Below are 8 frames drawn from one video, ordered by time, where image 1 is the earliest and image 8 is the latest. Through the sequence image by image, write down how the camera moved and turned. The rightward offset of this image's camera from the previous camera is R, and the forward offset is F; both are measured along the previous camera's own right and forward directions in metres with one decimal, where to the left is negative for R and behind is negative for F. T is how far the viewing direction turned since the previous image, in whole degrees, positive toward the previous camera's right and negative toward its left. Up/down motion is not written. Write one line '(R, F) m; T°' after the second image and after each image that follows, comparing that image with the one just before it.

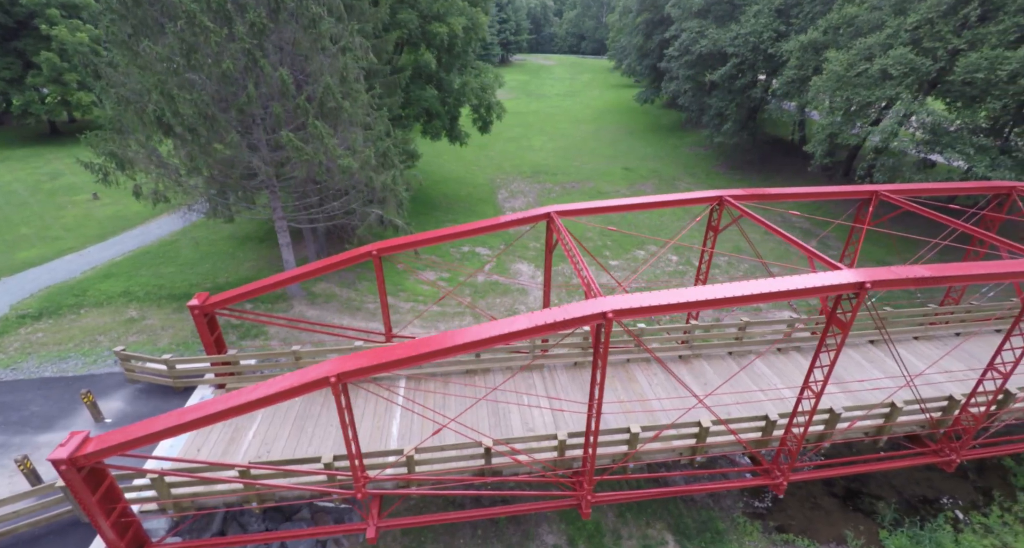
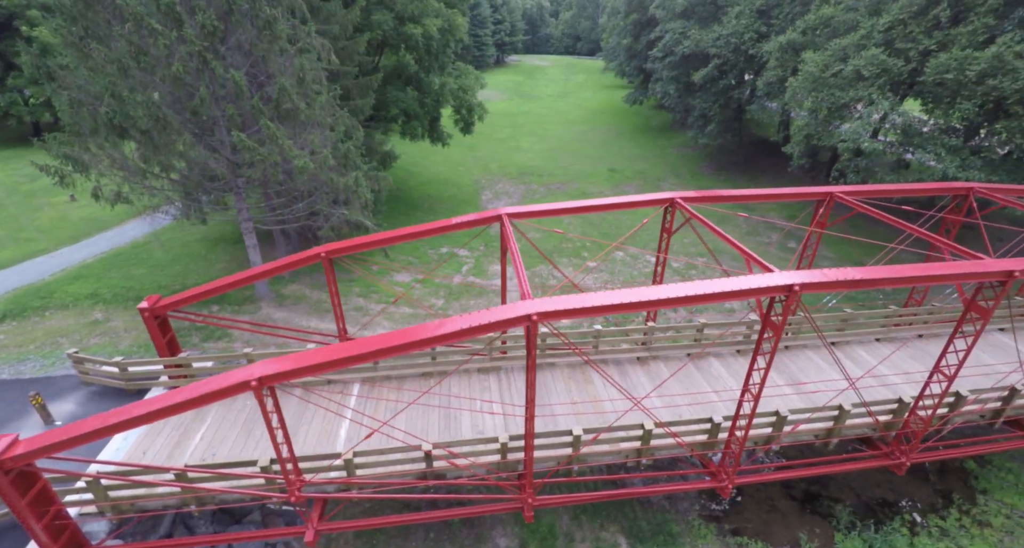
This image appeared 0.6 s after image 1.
(+1.1, 0.0) m; 0°
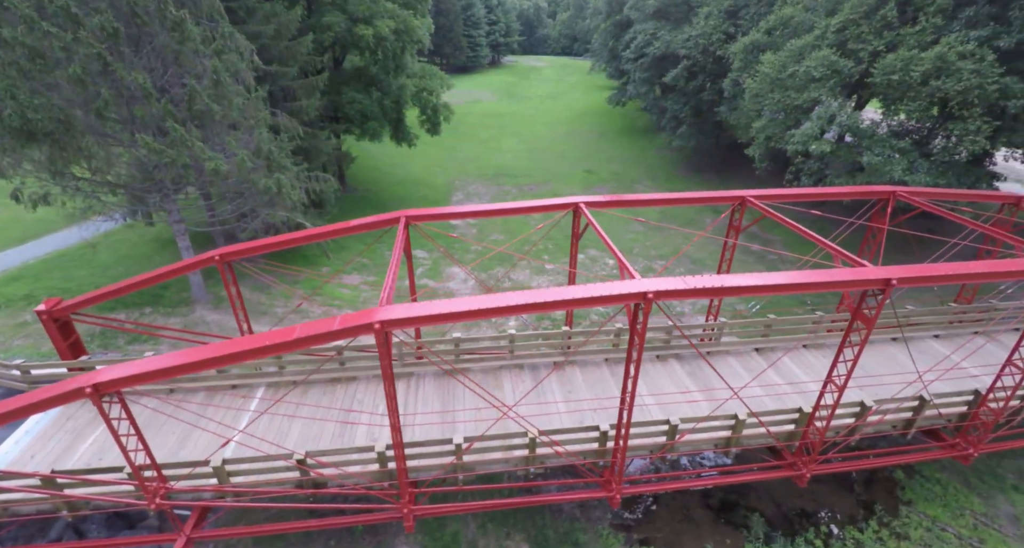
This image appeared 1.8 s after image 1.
(+2.3, +0.2) m; -1°
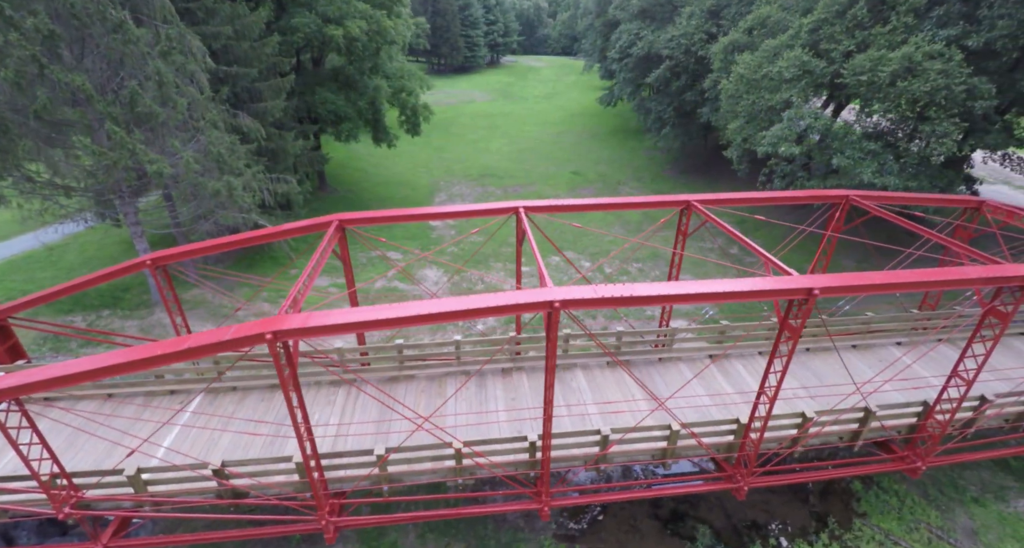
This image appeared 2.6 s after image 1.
(+1.5, +0.2) m; -1°
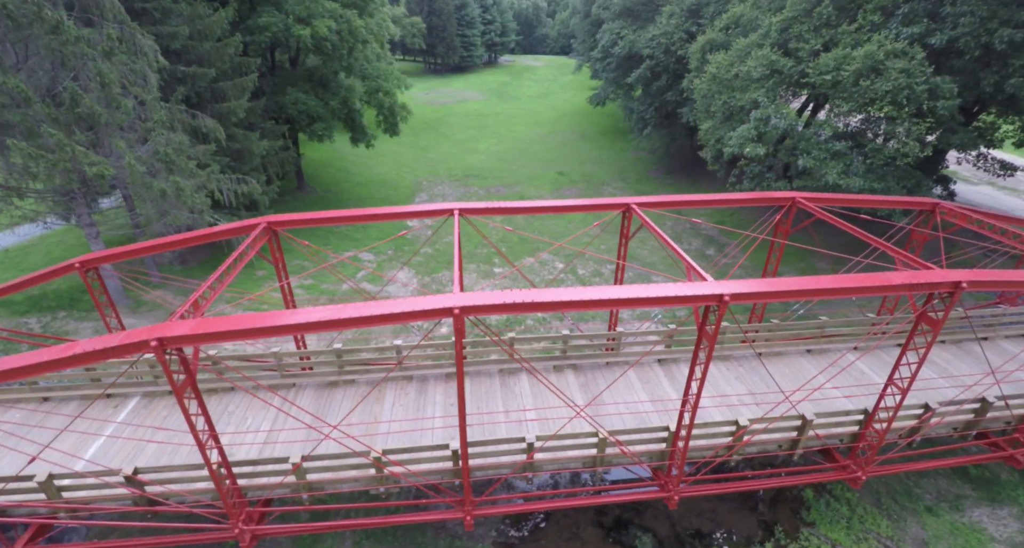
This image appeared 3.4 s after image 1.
(+1.5, +0.2) m; -1°
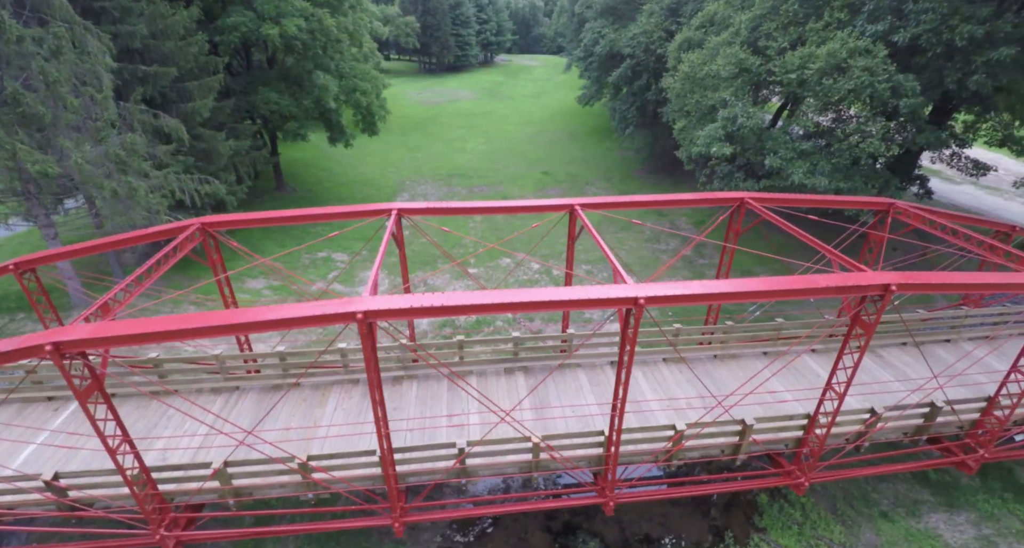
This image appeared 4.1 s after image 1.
(+1.3, +0.2) m; 0°
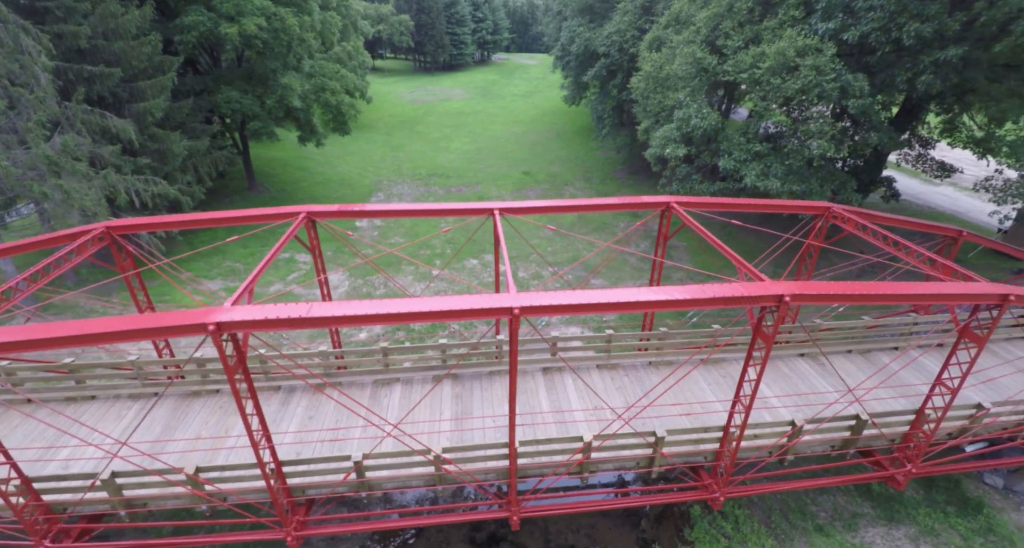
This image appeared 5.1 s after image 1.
(+1.9, +0.3) m; -1°
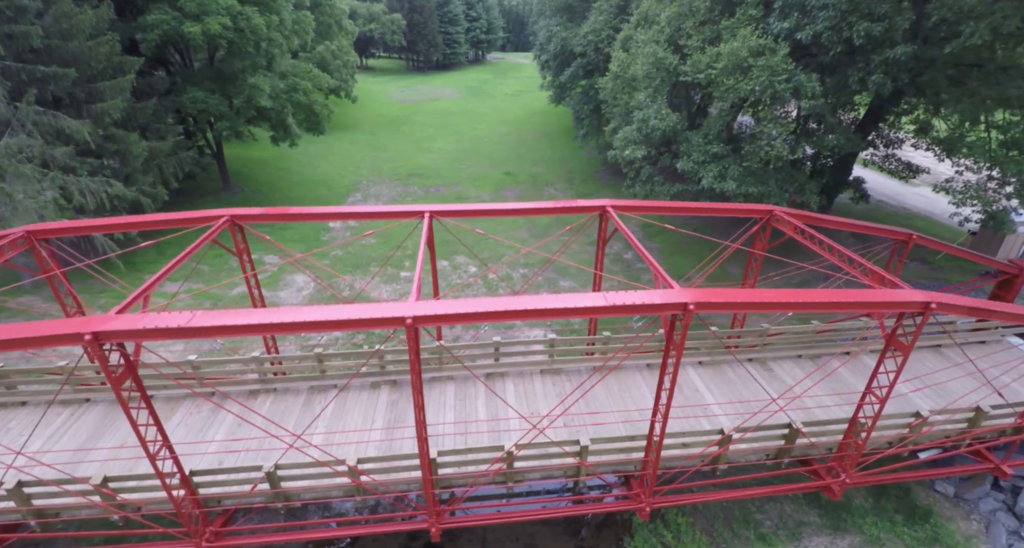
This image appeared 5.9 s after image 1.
(+1.5, +0.2) m; 0°
